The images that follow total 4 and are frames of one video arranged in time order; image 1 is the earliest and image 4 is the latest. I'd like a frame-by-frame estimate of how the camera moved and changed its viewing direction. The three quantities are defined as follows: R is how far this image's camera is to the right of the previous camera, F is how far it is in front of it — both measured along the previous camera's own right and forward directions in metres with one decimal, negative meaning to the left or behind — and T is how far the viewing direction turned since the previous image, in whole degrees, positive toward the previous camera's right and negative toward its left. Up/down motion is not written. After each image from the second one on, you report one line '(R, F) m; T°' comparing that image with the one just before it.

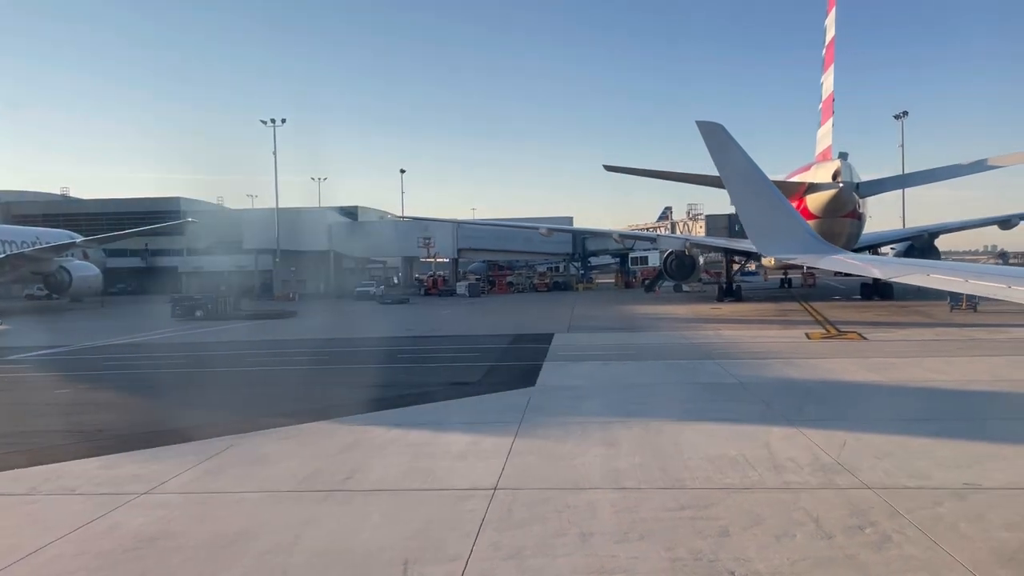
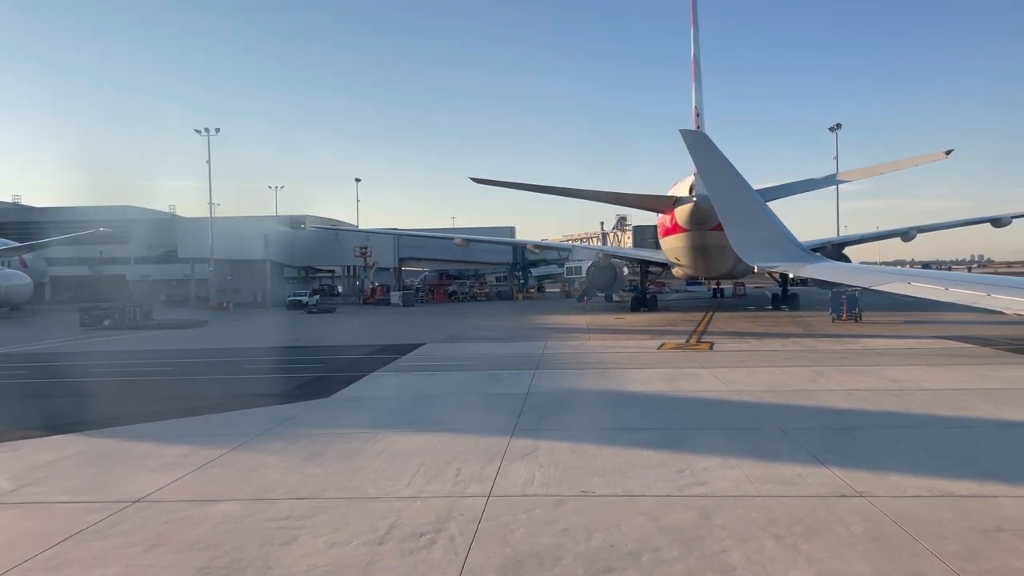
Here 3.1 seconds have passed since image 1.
(+3.0, -0.3) m; +2°
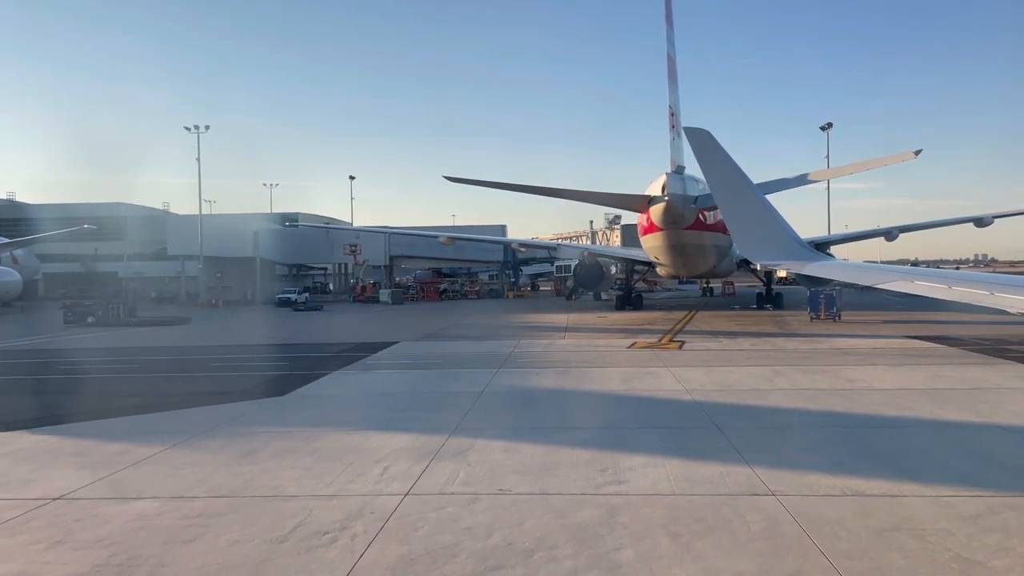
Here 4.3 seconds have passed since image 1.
(+0.7, 0.0) m; 0°
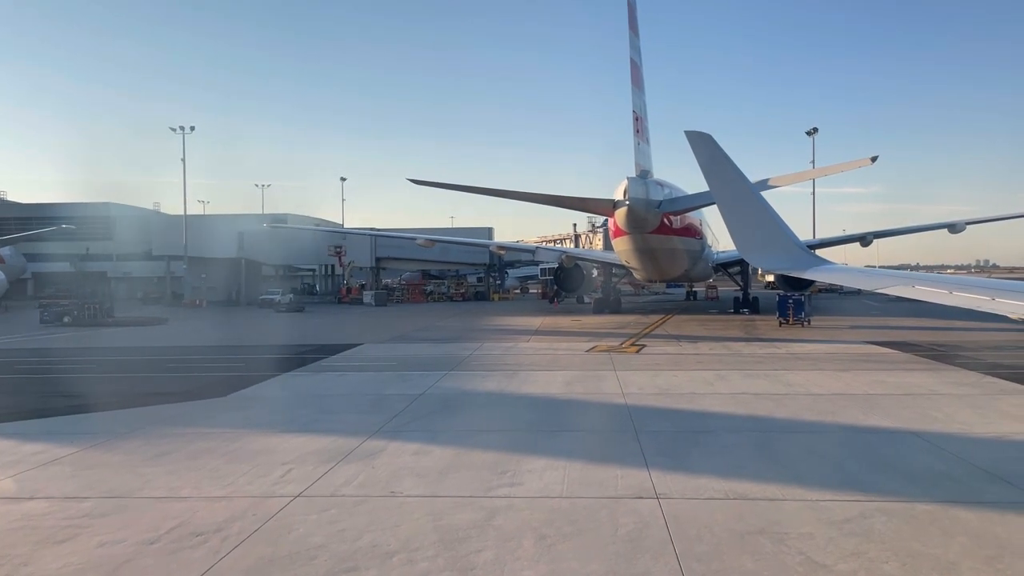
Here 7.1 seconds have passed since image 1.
(+0.9, -0.1) m; 0°
